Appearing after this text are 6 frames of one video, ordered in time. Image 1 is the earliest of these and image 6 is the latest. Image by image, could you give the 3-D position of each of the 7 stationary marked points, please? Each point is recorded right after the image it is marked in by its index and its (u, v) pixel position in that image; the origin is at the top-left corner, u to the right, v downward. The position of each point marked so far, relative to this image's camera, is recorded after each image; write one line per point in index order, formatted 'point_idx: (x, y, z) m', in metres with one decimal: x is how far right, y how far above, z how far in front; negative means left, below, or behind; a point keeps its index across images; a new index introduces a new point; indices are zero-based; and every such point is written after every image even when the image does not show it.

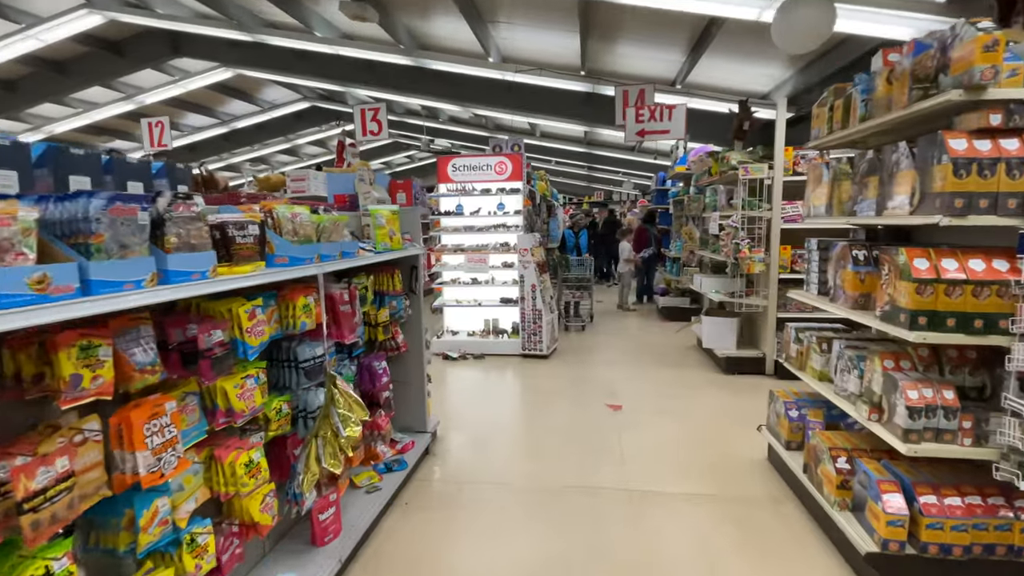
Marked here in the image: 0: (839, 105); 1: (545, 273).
0: (+1.6, +0.9, +2.9) m
1: (+0.3, +0.2, +6.3) m
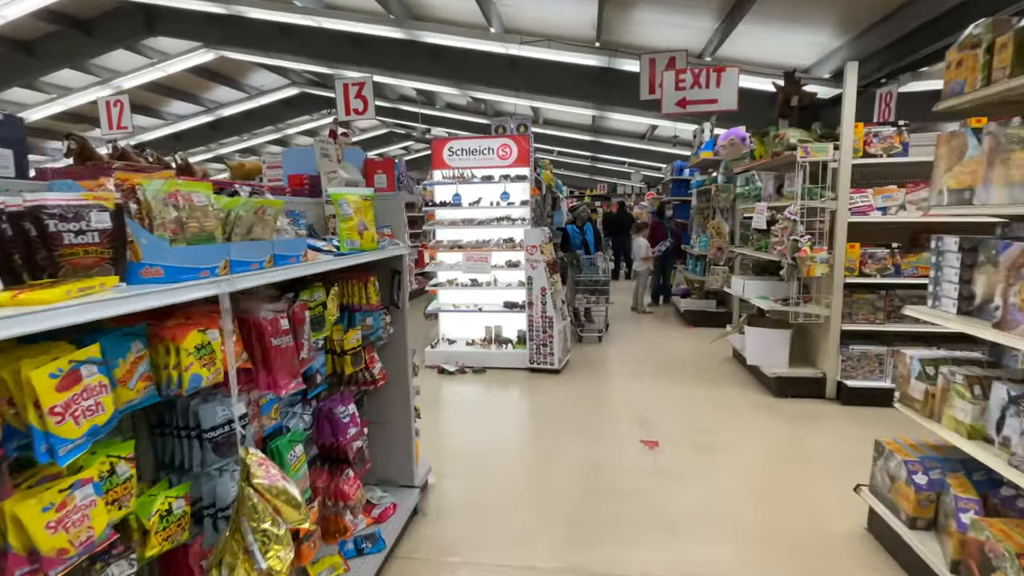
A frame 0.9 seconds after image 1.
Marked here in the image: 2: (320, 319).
0: (+1.6, +0.8, +2.0) m
1: (+0.4, +0.1, +5.4) m
2: (-0.7, -0.1, +2.0) m
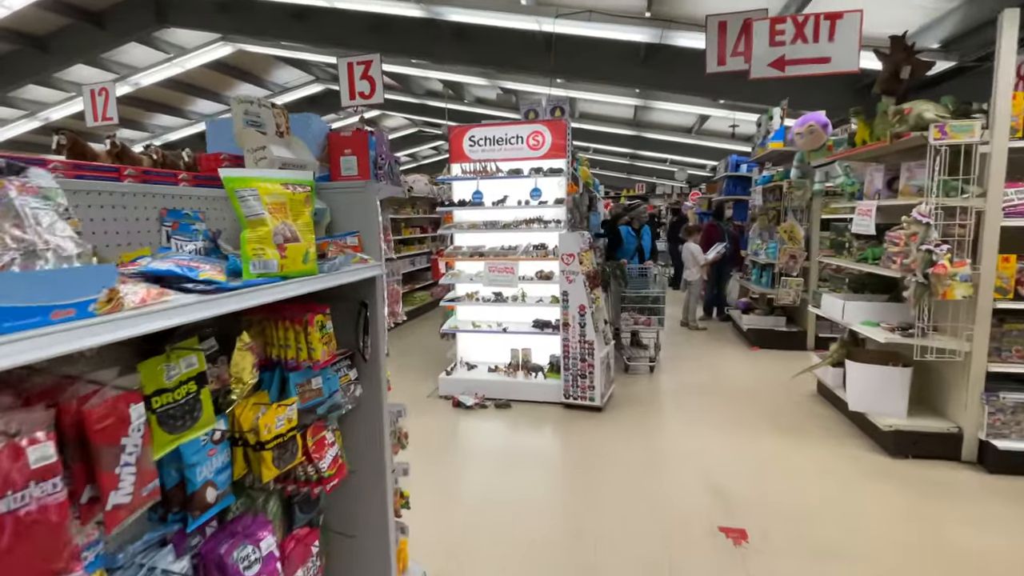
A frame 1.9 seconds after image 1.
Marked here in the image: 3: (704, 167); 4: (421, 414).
0: (+1.7, +0.7, +1.0) m
1: (+0.6, 0.0, +4.4) m
2: (-0.6, -0.2, +1.1) m
3: (+4.1, +2.6, +12.9) m
4: (-0.7, -0.9, +4.4) m
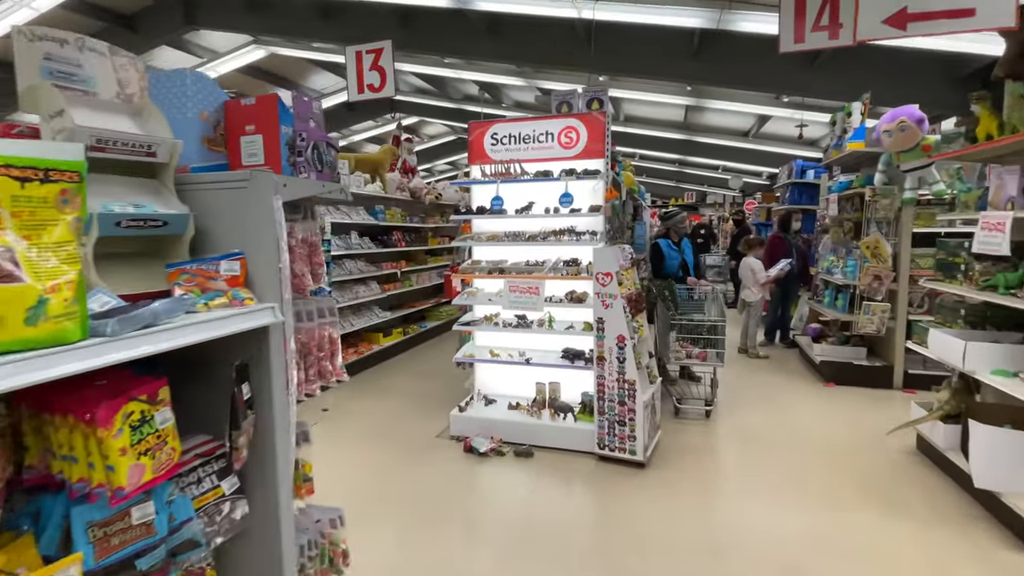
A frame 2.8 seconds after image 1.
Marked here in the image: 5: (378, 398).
0: (+1.6, +0.6, +0.2) m
1: (+0.8, -0.1, +3.7) m
2: (-0.7, -0.3, +0.5) m
3: (+4.9, +2.3, +11.9) m
4: (-0.5, -1.1, +3.7) m
5: (-1.1, -0.9, +5.0) m
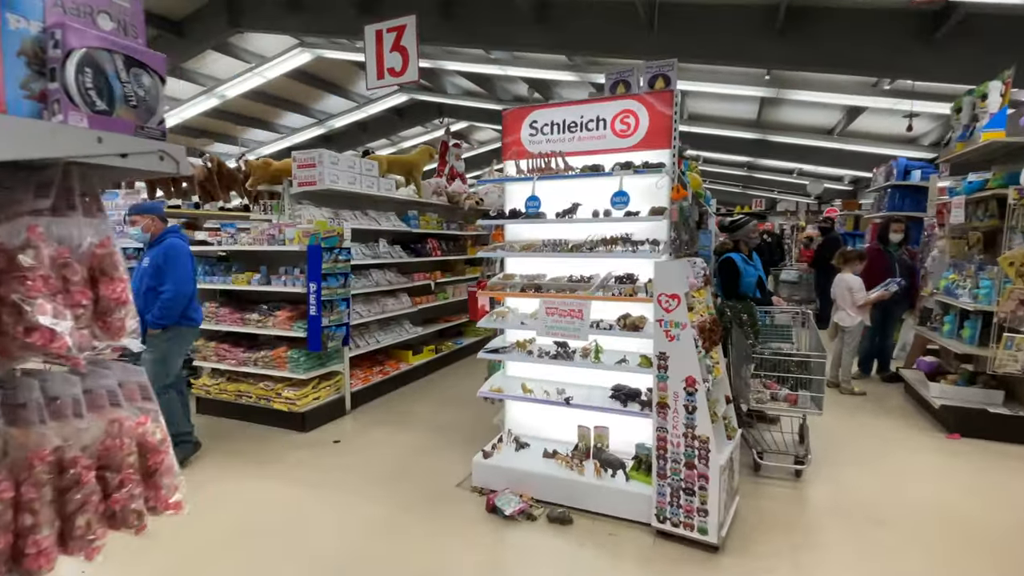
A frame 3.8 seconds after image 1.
0: (+1.5, +0.5, -0.7) m
1: (+1.0, -0.3, +2.9) m
2: (-0.8, -0.4, -0.2) m
3: (+5.8, +2.0, +10.8) m
4: (-0.3, -1.2, +3.1) m
5: (-0.8, -1.0, +4.4) m
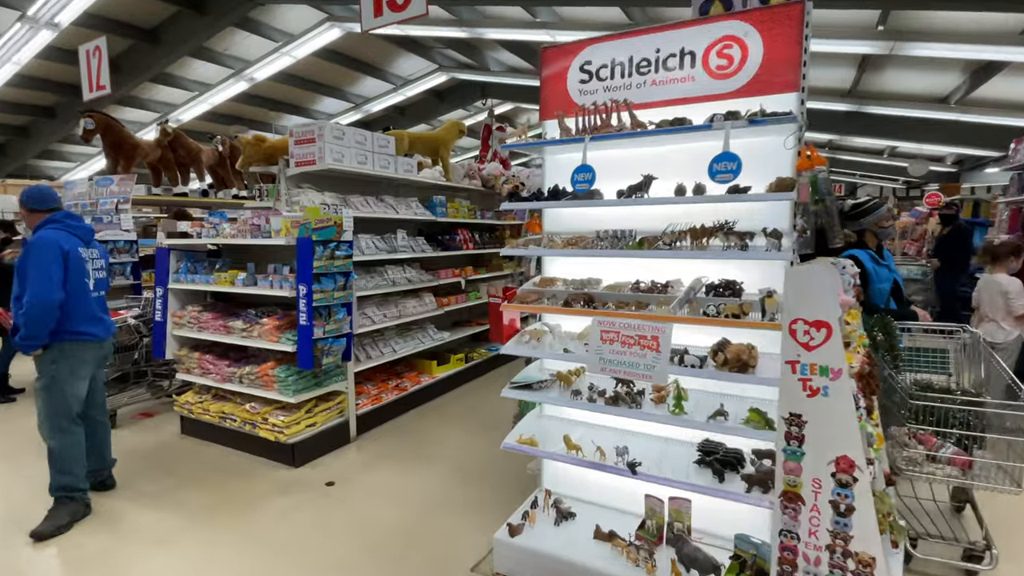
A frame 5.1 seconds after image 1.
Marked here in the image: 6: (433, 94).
0: (+1.3, +0.4, -1.8) m
1: (+1.1, -0.3, +1.8) m
2: (-0.9, -0.4, -1.1) m
3: (+6.6, +2.0, +9.3) m
4: (-0.2, -1.2, +2.1) m
5: (-0.6, -1.0, +3.5) m
6: (-1.6, +3.9, +12.2) m
